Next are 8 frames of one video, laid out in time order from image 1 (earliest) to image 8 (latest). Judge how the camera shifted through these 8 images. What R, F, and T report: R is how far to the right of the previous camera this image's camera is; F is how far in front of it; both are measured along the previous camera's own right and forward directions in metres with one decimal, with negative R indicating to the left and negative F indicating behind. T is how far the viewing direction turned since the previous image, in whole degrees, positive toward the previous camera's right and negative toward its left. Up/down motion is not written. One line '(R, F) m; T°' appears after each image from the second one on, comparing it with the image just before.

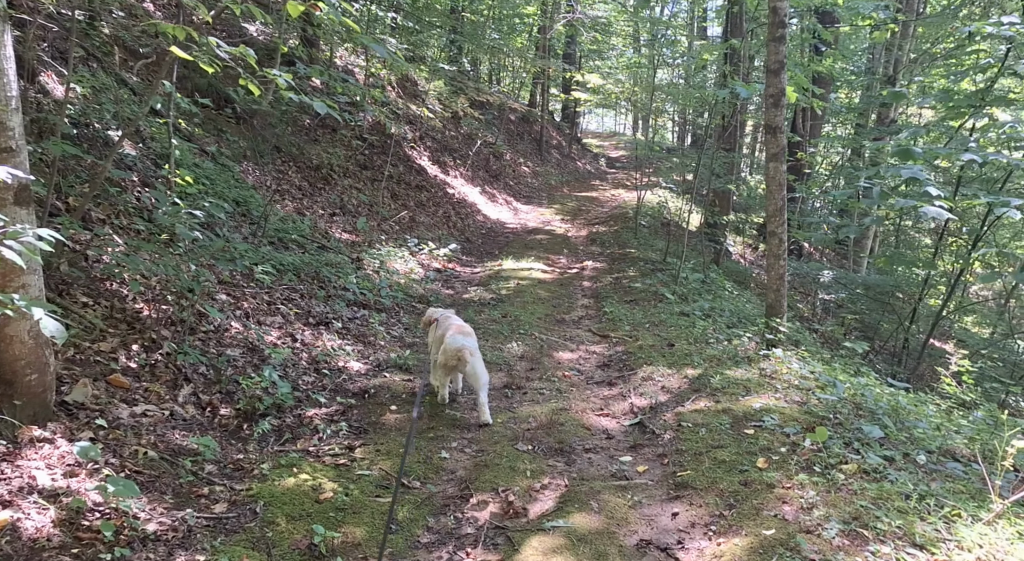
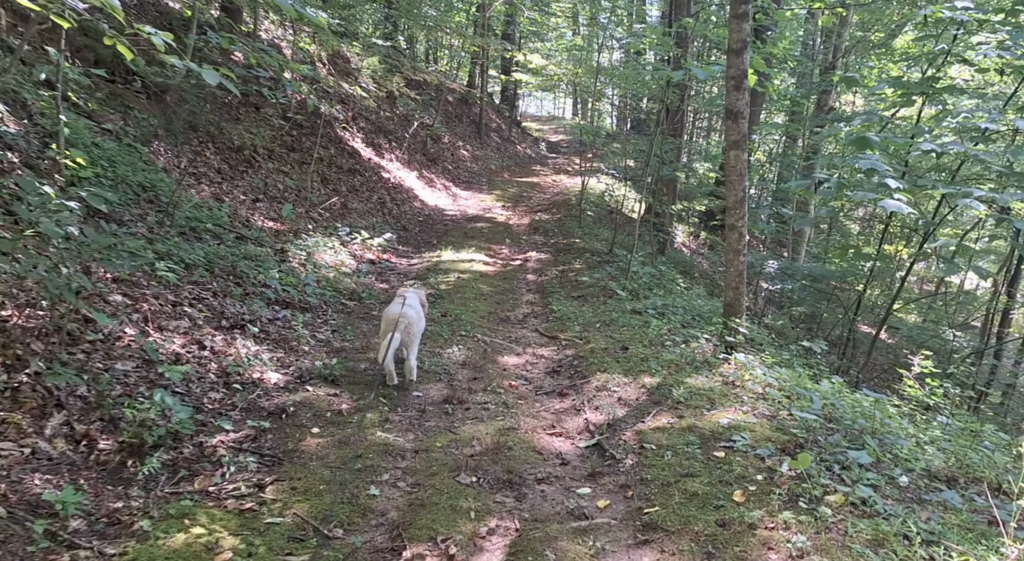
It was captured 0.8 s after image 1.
(0.0, +0.7) m; +5°
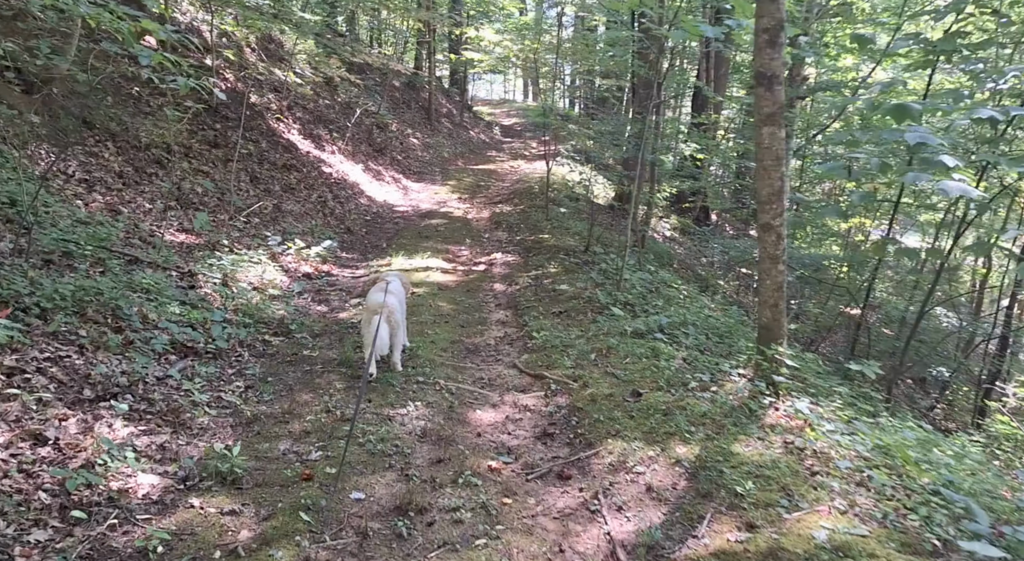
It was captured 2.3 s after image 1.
(-0.1, +1.9) m; +3°
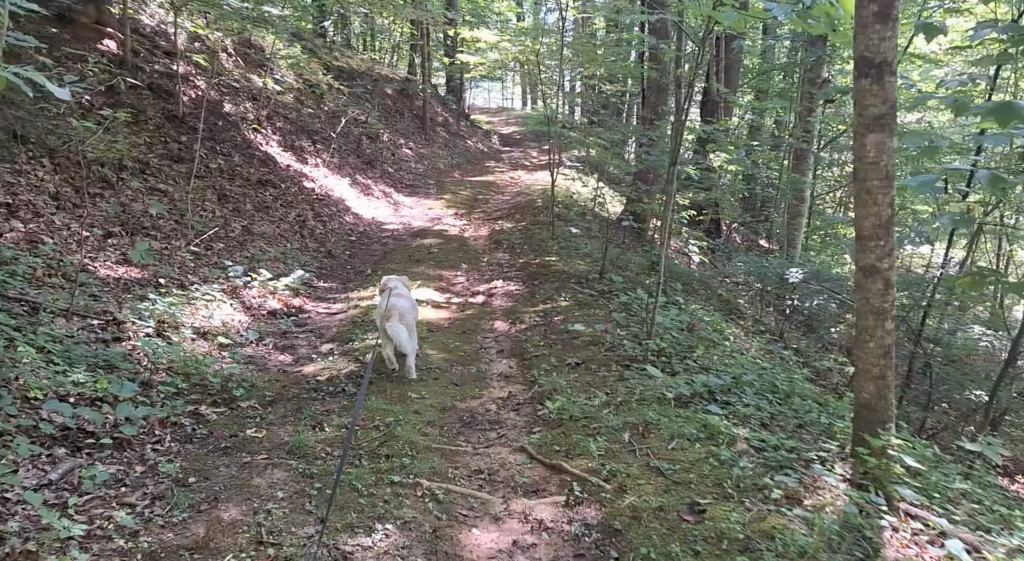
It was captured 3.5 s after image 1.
(0.0, +1.6) m; 0°
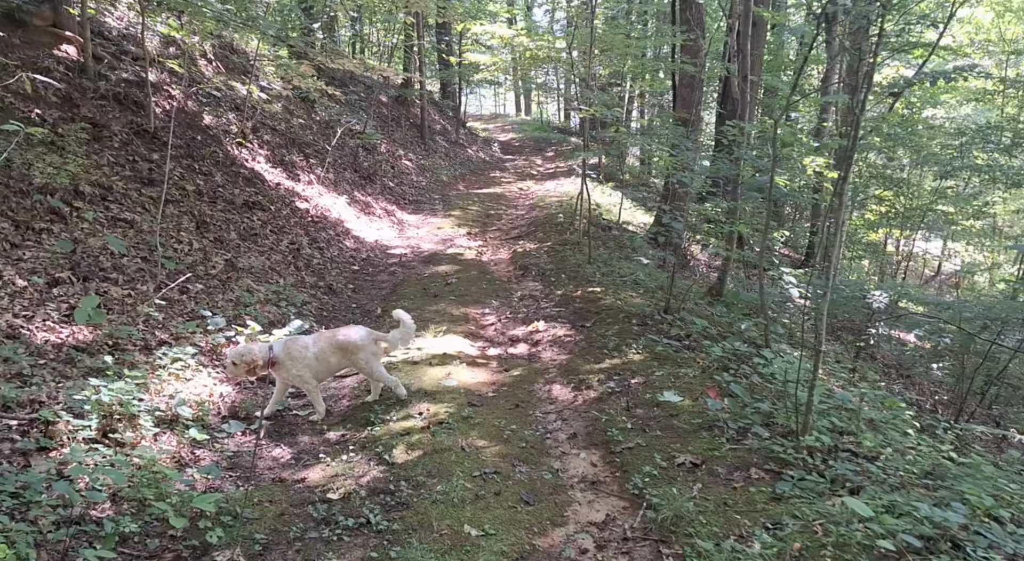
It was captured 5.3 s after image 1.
(-0.6, +1.9) m; +1°
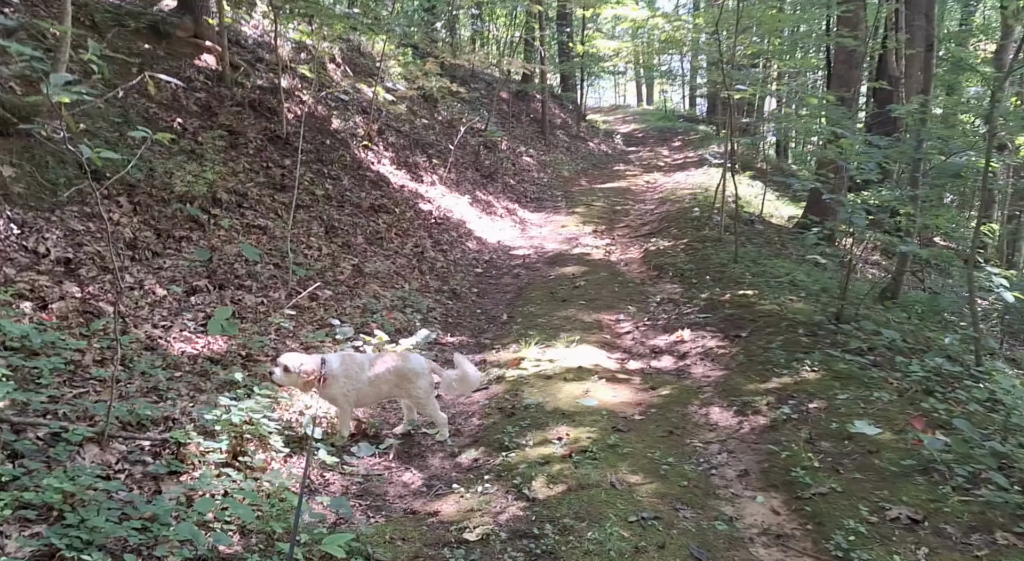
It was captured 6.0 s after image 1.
(-0.2, +0.7) m; -8°
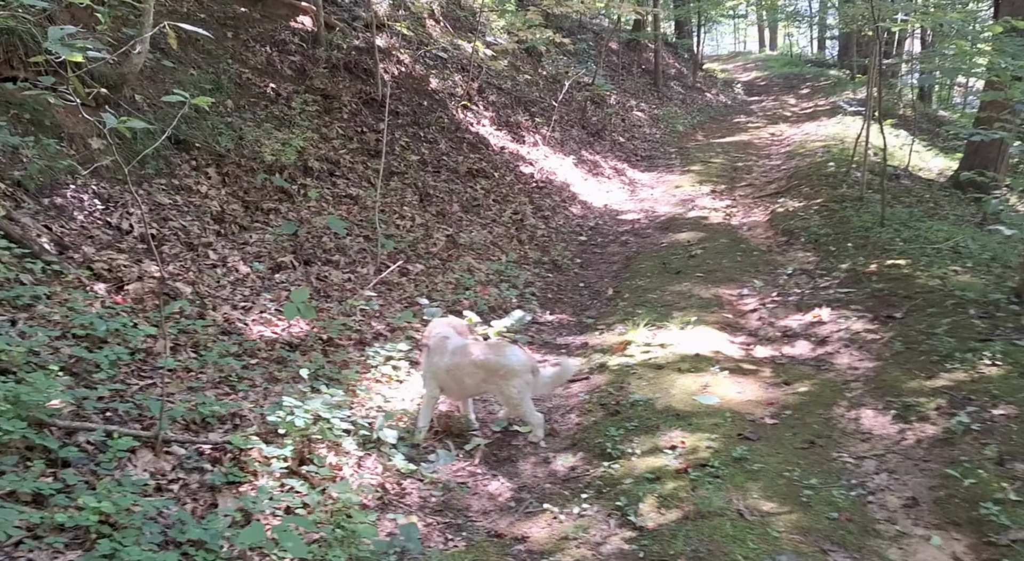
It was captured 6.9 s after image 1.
(+0.1, +0.8) m; -8°
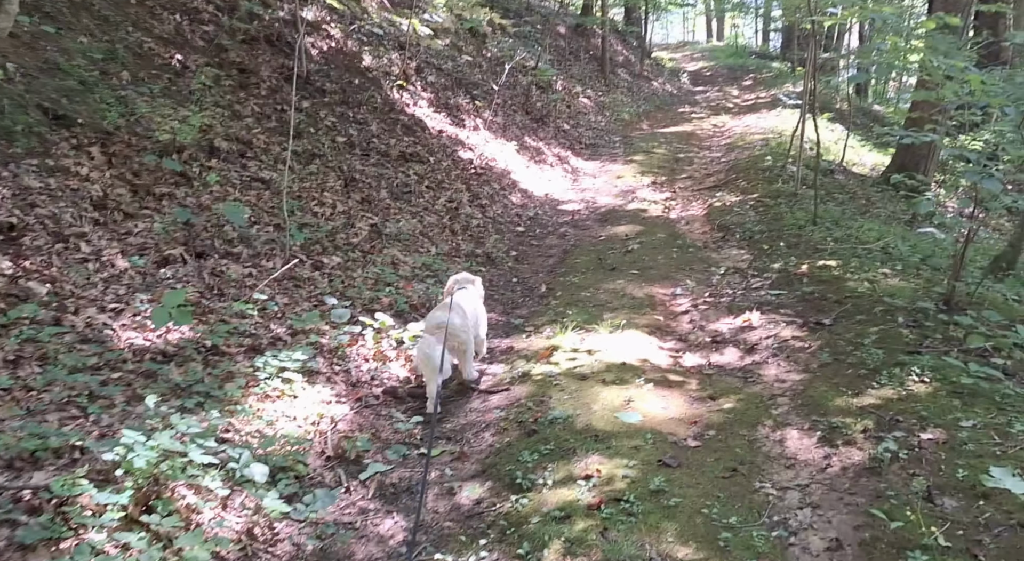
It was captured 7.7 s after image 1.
(+0.3, +0.5) m; +4°
